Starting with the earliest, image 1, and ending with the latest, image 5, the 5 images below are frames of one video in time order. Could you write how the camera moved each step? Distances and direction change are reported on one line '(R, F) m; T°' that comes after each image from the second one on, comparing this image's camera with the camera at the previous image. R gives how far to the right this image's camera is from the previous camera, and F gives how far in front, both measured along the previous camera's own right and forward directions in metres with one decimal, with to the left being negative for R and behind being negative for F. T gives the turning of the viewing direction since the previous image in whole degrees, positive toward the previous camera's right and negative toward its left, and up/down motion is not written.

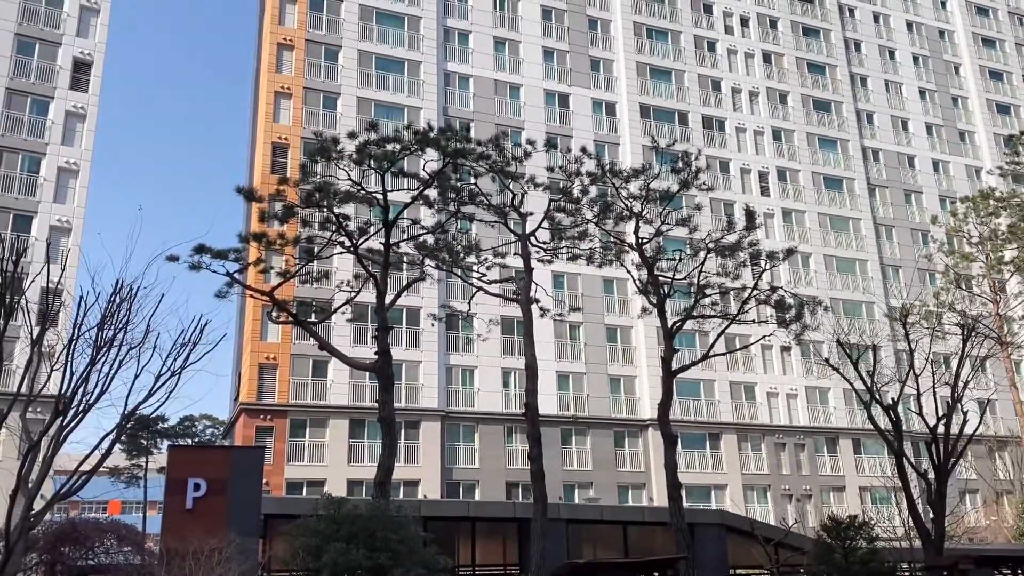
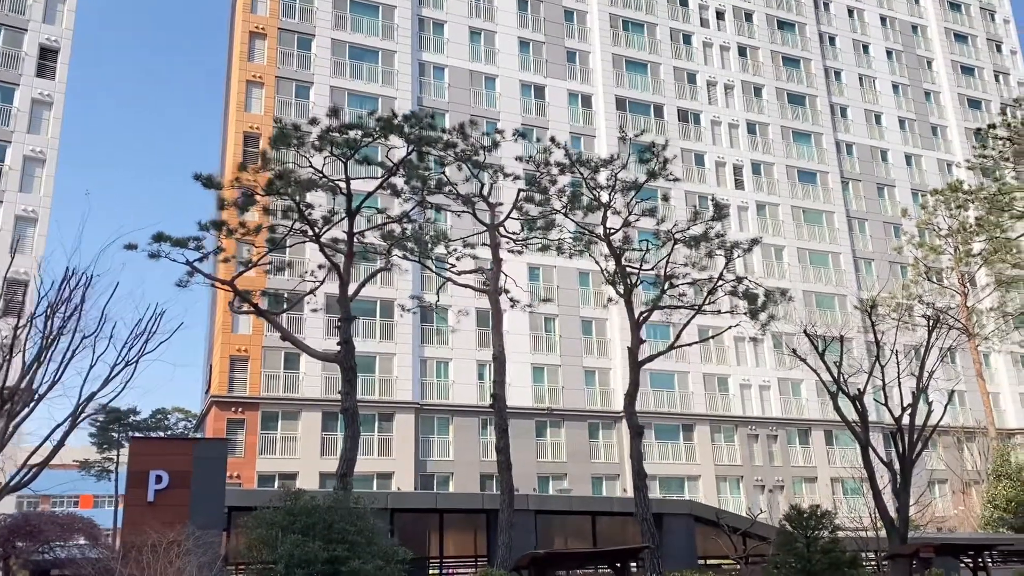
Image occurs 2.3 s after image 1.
(+0.2, +0.1) m; +1°
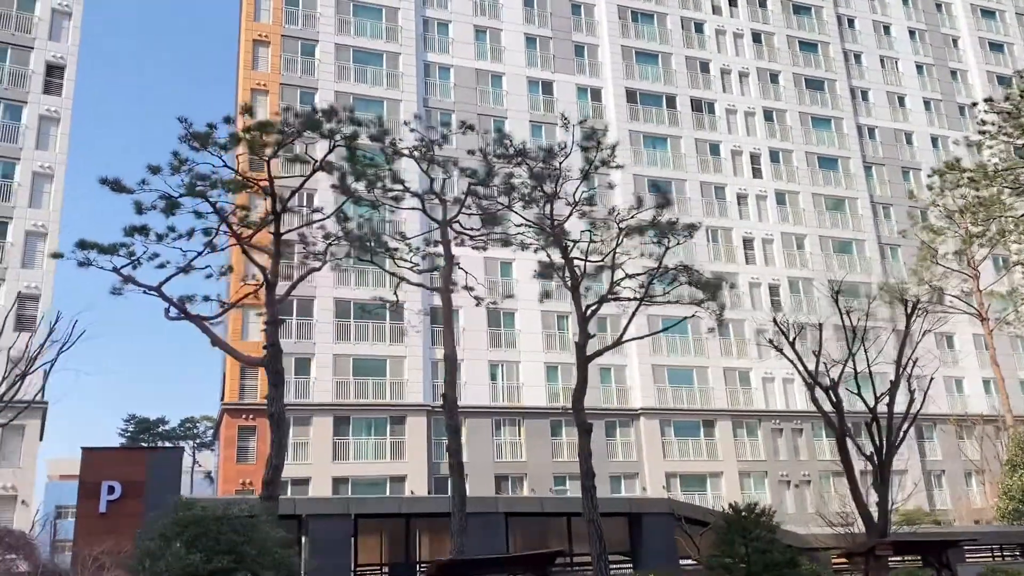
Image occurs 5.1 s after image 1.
(+1.4, +0.4) m; -3°
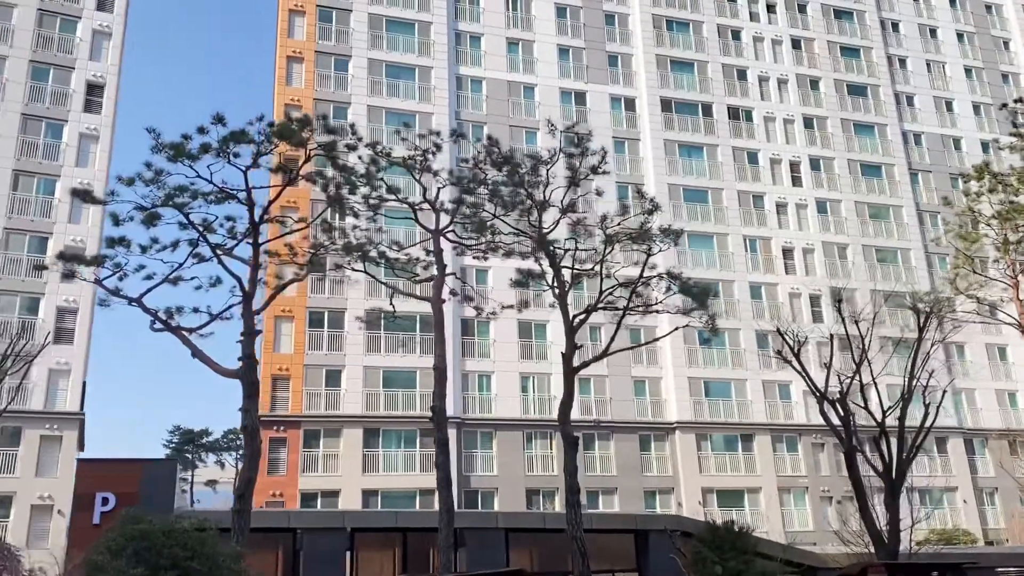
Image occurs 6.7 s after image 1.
(+0.9, +0.3) m; -3°
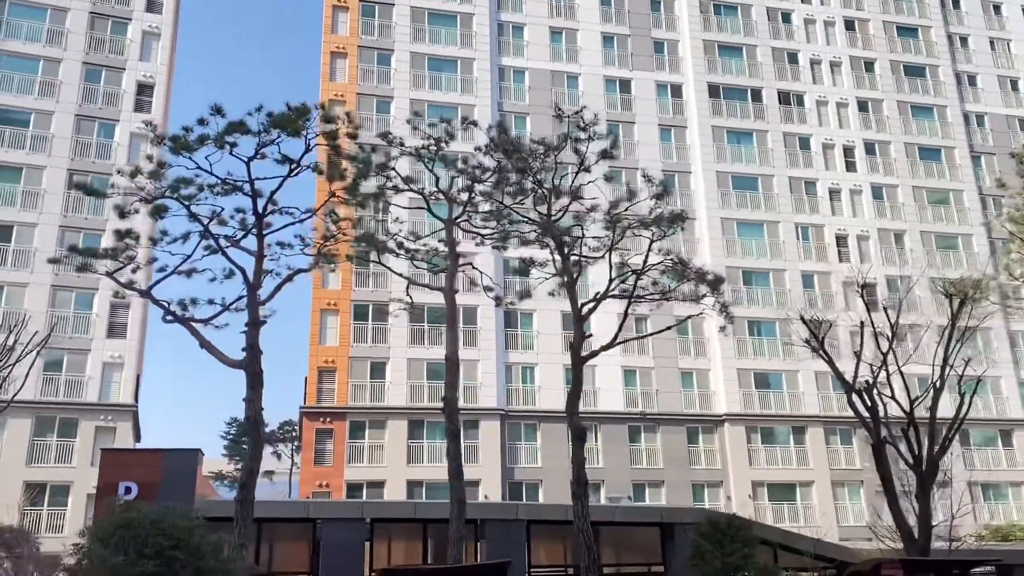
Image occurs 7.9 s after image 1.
(+0.7, +0.2) m; -4°
